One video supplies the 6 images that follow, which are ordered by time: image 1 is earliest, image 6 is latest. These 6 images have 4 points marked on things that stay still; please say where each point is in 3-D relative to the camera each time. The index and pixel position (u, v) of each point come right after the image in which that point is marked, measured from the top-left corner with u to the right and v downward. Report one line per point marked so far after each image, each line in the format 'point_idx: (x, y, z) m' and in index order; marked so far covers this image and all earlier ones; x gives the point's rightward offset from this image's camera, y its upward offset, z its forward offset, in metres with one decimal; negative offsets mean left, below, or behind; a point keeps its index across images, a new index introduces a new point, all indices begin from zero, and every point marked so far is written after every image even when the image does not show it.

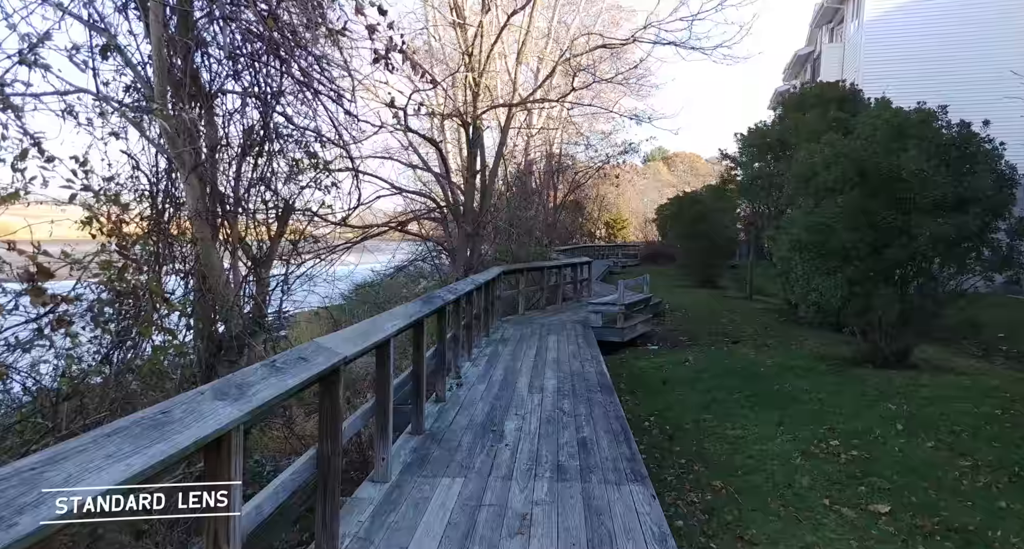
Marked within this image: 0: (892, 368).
0: (+5.8, -1.4, +8.4) m
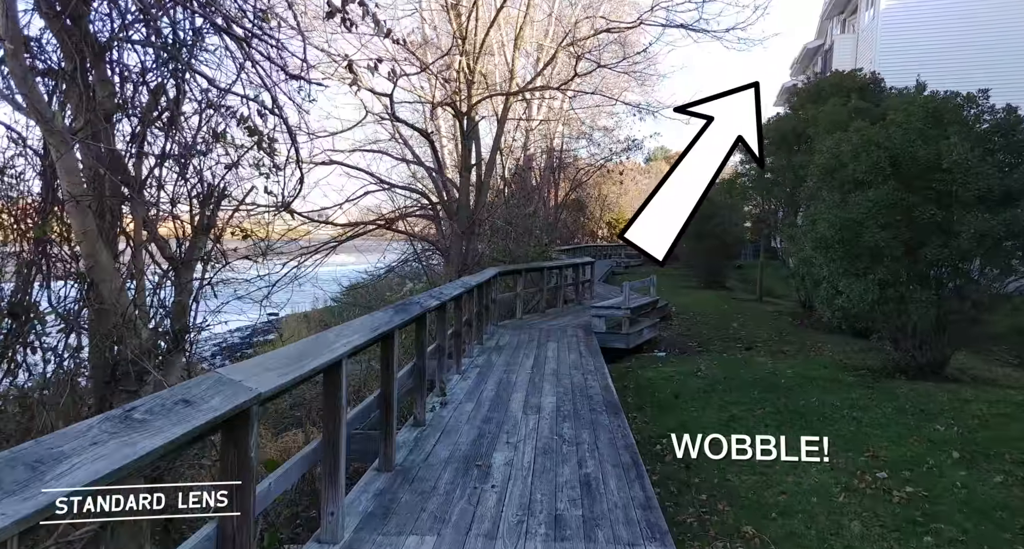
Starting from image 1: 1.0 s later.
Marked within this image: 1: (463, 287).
0: (+5.7, -1.4, +7.6) m
1: (-0.7, -0.2, +6.5) m
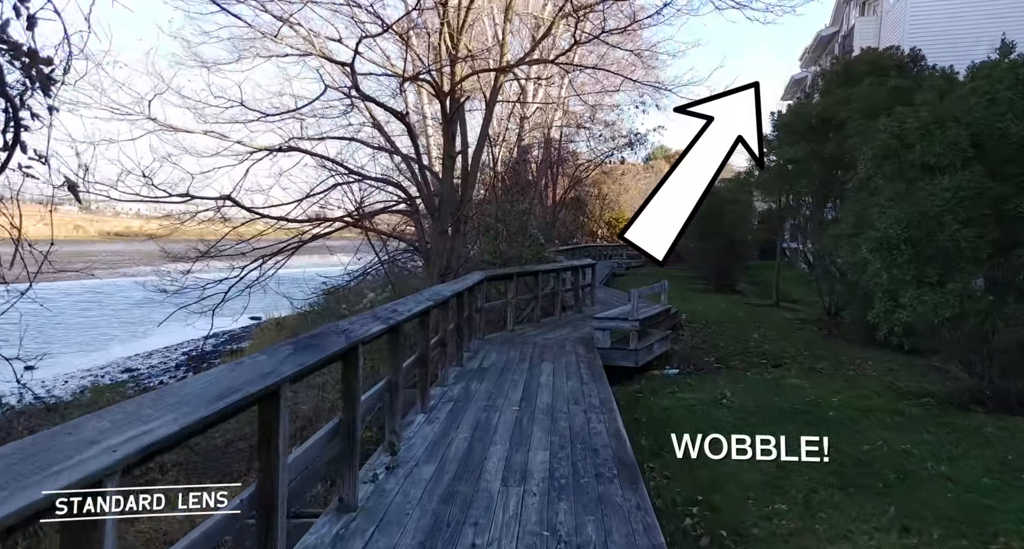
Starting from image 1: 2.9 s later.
0: (+5.5, -1.5, +6.1) m
1: (-0.8, -0.3, +5.1) m
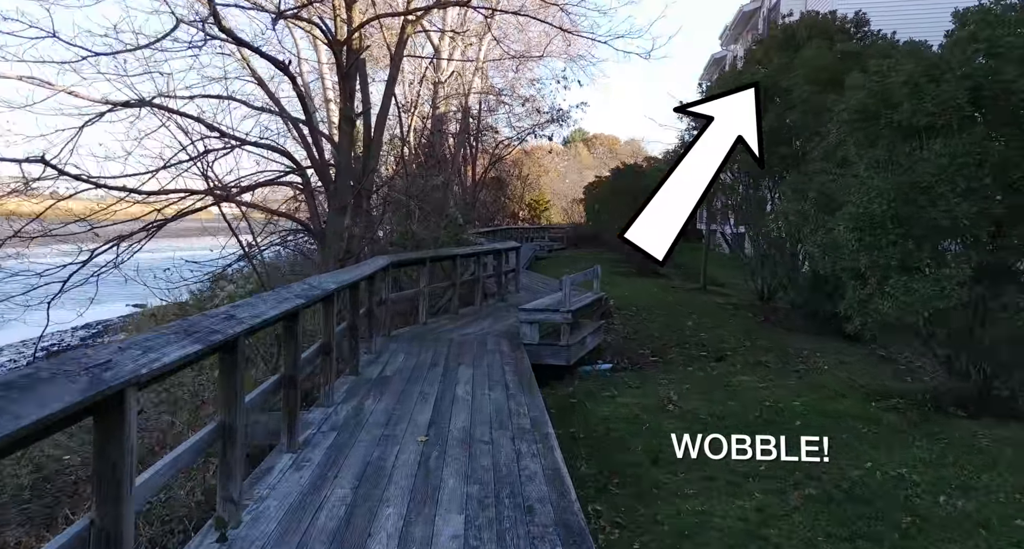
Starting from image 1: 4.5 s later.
0: (+4.7, -1.4, +5.5) m
1: (-1.5, -0.2, +3.6) m
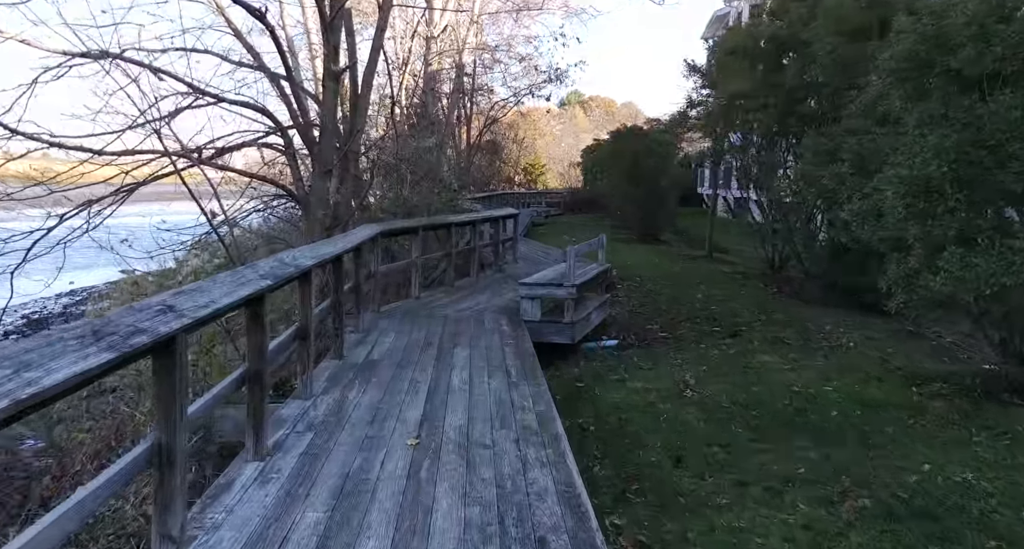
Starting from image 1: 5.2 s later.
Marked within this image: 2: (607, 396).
0: (+4.7, -1.1, +5.0) m
1: (-1.4, -0.1, +2.9) m
2: (+0.9, -1.2, +5.4) m
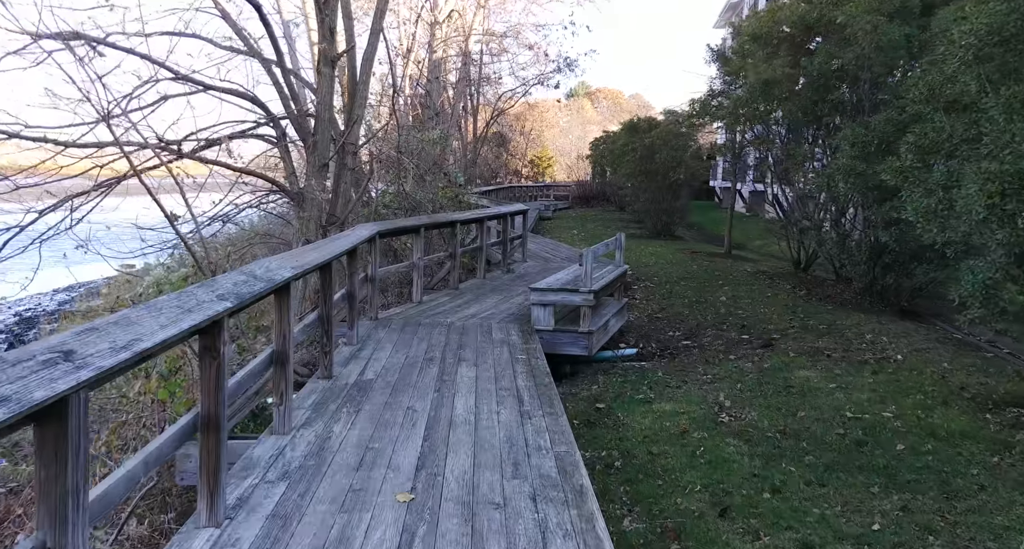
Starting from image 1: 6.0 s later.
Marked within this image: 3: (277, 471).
0: (+4.8, -1.2, +4.3) m
1: (-1.4, -0.2, +2.3) m
2: (+1.0, -1.3, +4.7) m
3: (-1.3, -1.1, +3.2) m
